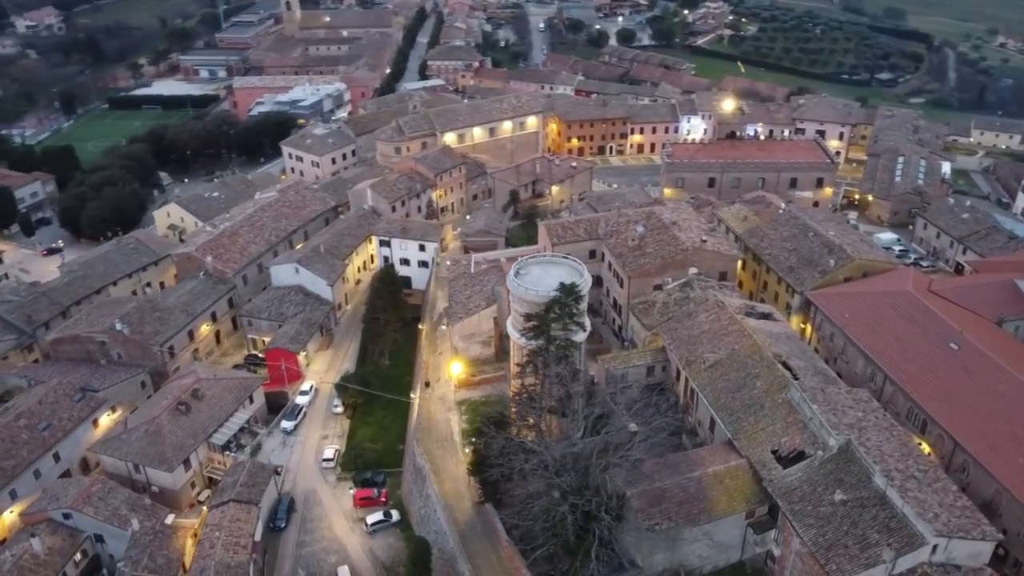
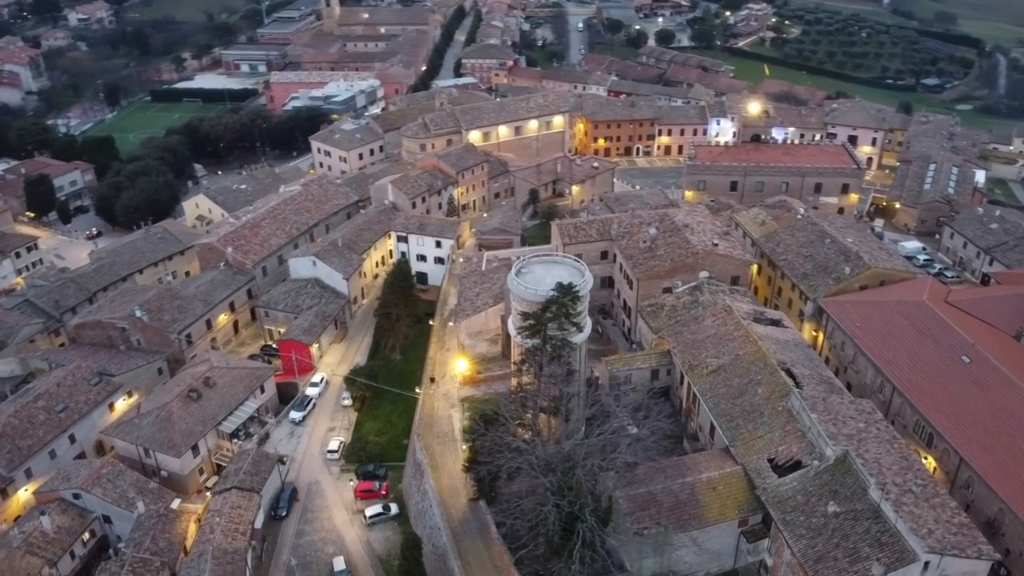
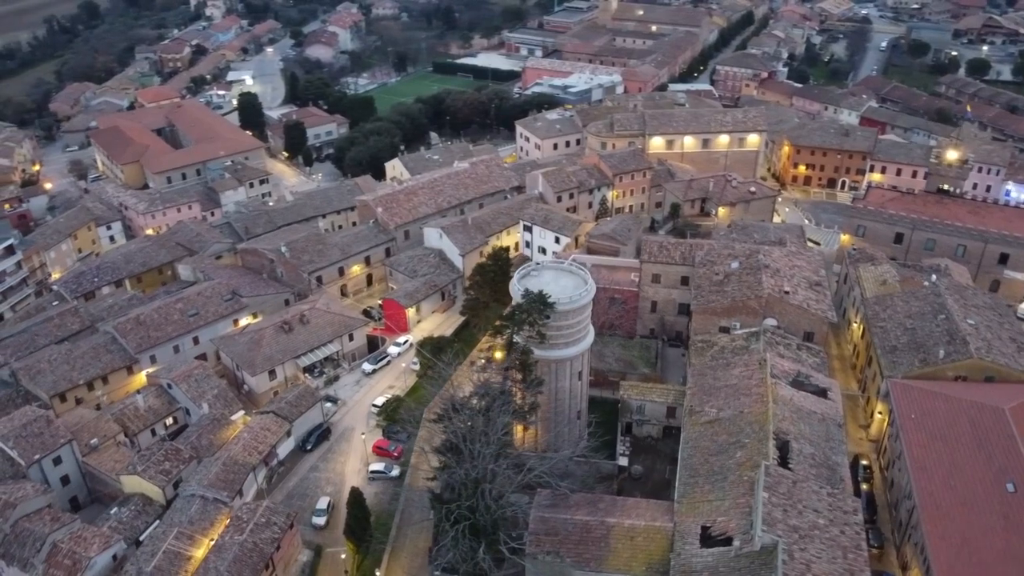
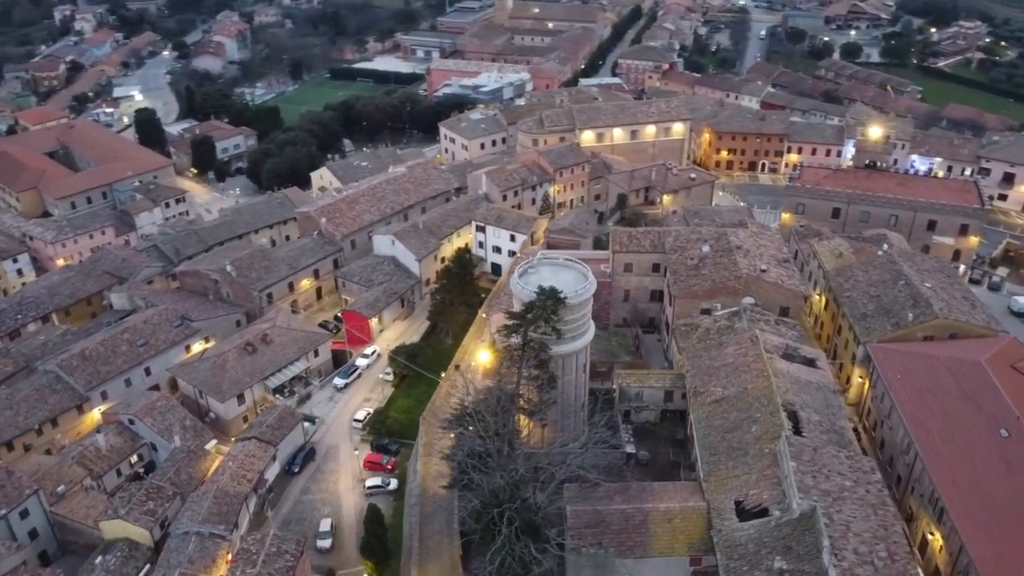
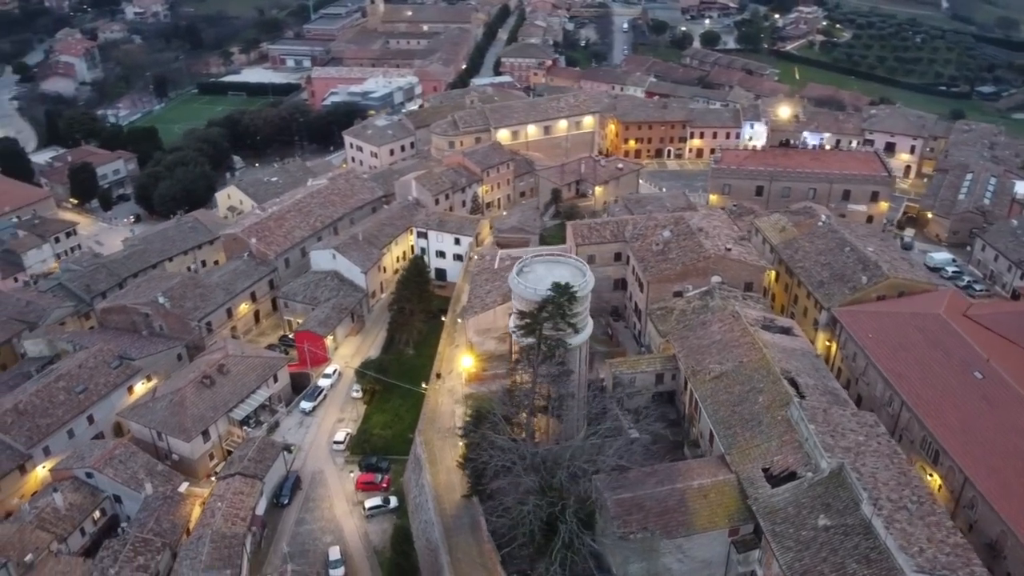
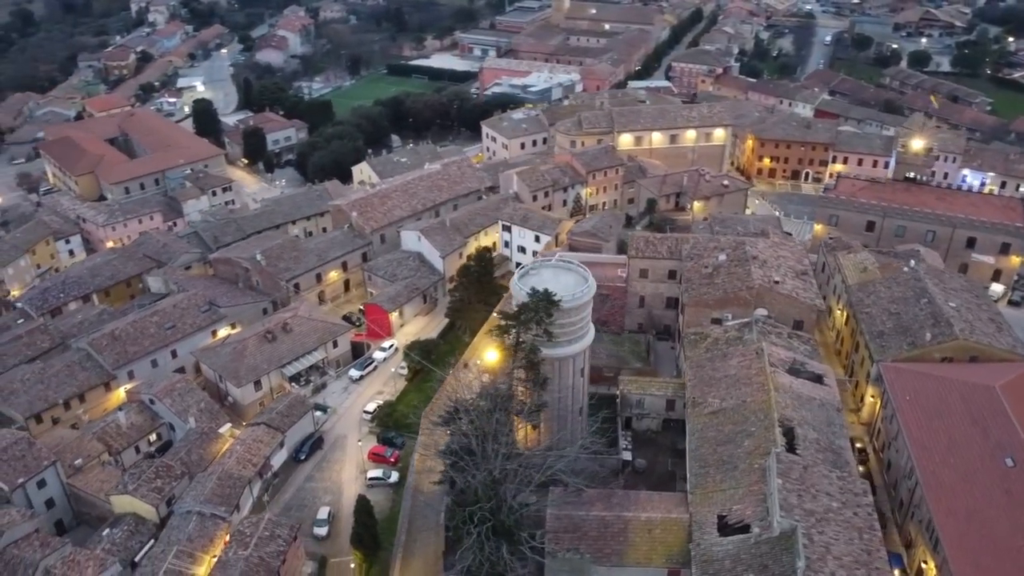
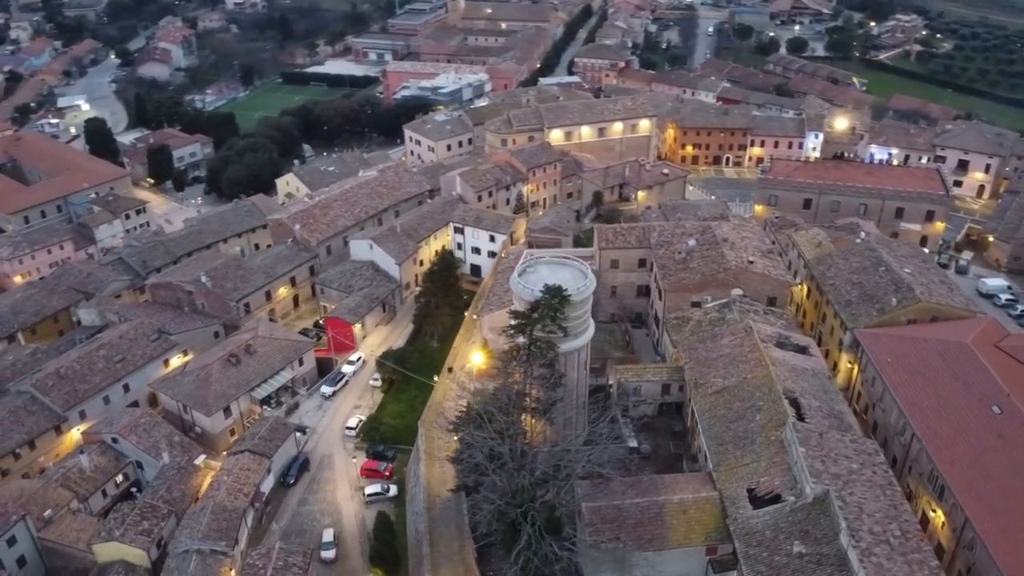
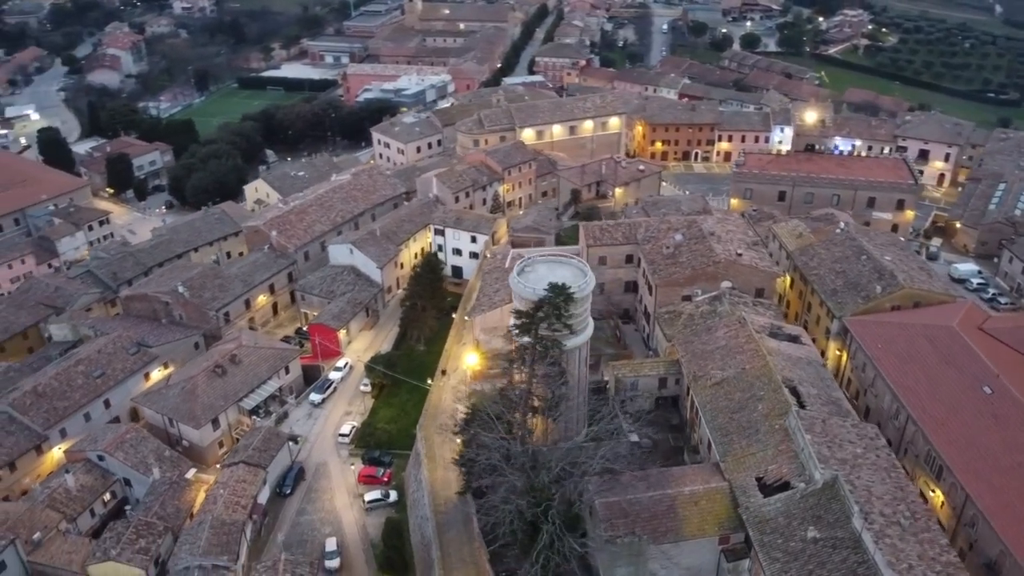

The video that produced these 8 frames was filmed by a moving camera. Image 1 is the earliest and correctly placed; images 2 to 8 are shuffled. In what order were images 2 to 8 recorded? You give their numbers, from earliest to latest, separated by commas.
2, 5, 8, 7, 4, 6, 3
